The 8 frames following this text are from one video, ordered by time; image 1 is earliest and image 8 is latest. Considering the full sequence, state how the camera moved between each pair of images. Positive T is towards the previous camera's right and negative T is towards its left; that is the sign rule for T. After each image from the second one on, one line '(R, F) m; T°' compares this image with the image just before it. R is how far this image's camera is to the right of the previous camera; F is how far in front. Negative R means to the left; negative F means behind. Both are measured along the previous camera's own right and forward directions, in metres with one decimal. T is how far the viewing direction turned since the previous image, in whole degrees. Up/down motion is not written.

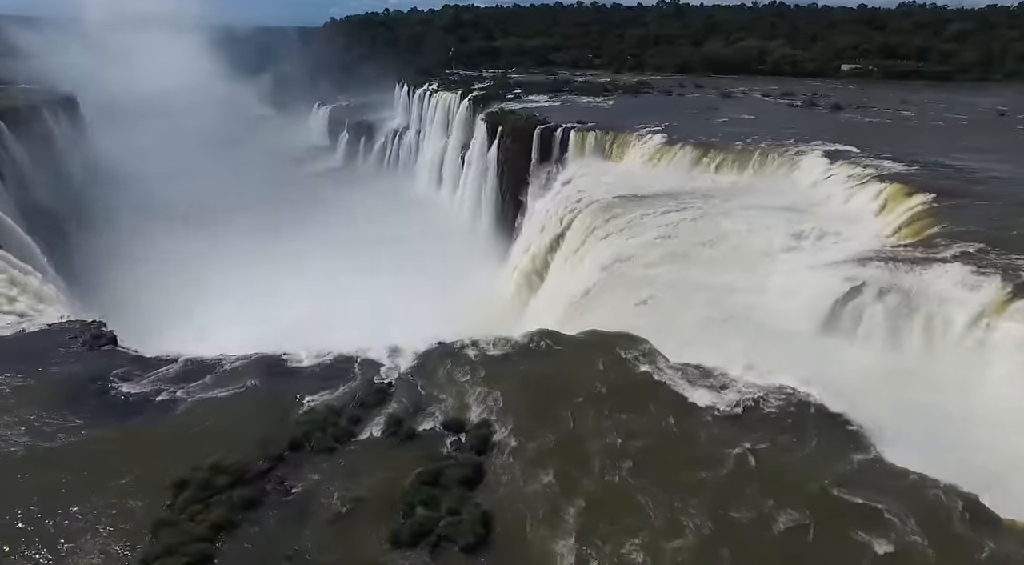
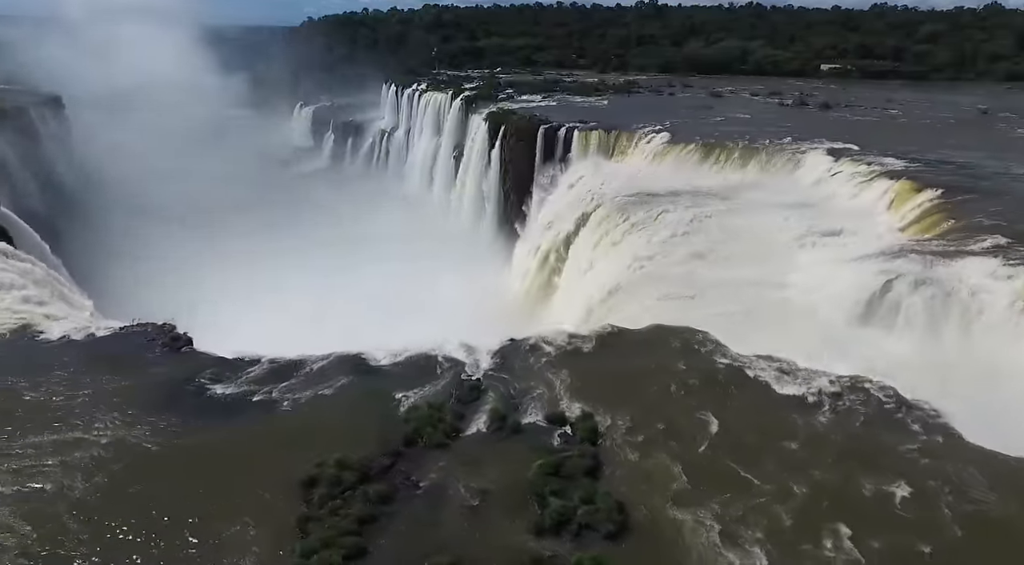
(-0.9, -0.1) m; +3°
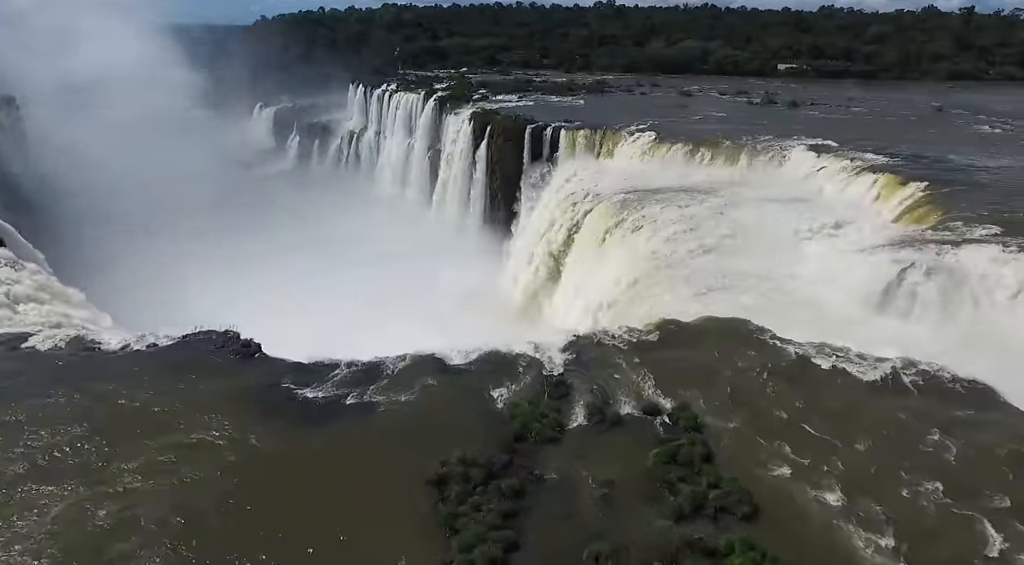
(-1.0, -0.1) m; +5°
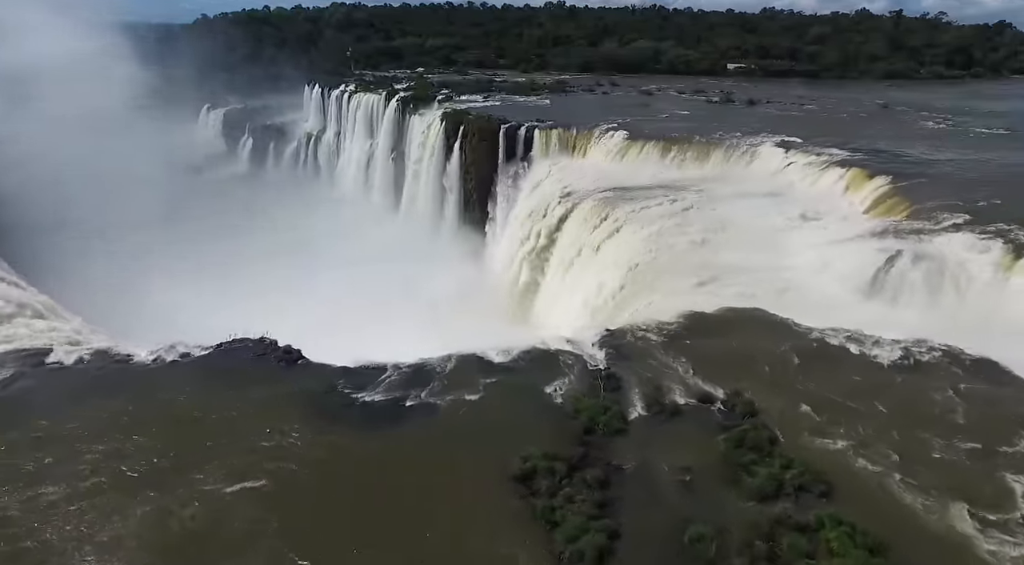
(-0.8, -0.1) m; +5°
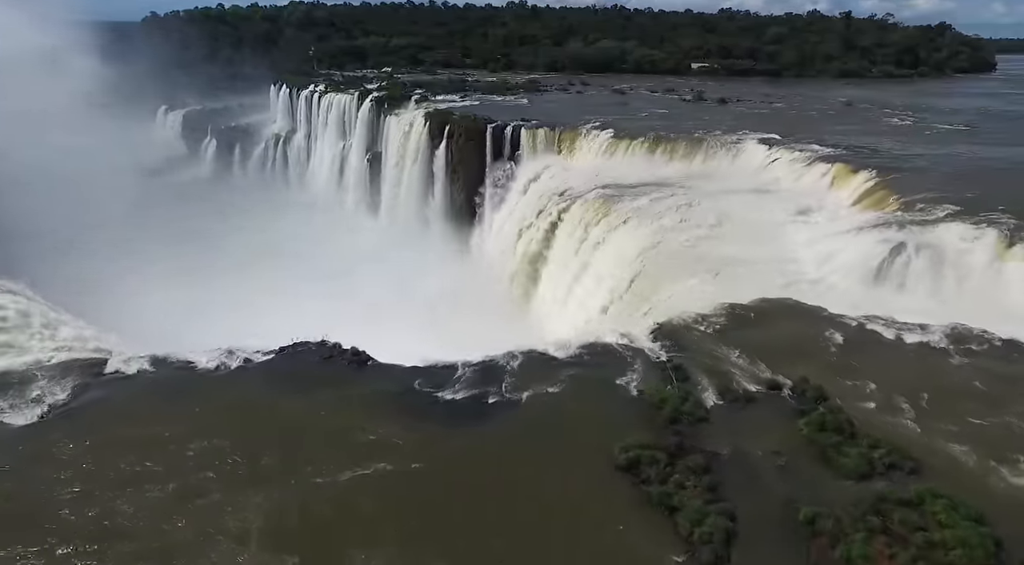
(-0.9, -0.1) m; +4°
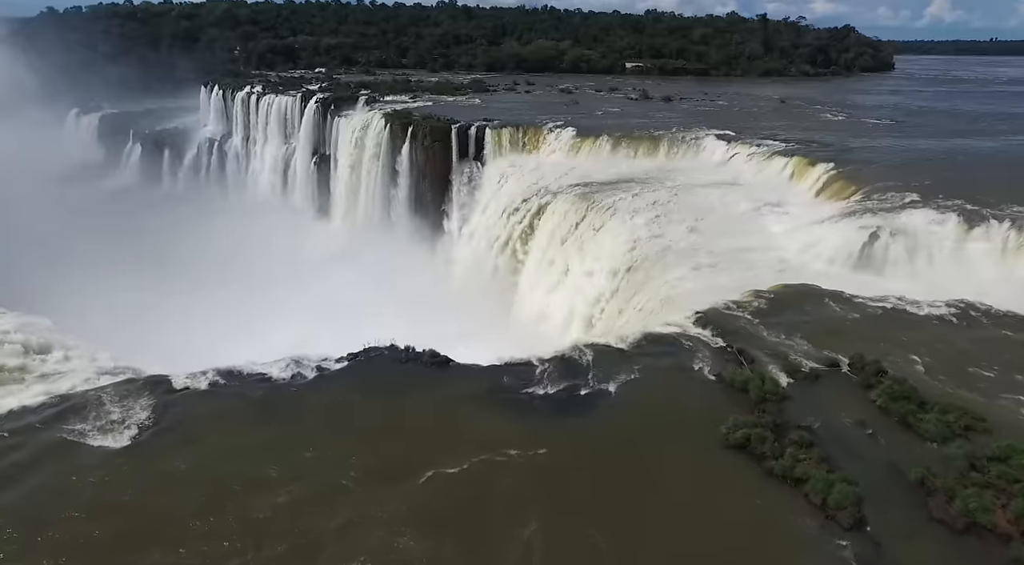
(-1.3, -0.1) m; +7°
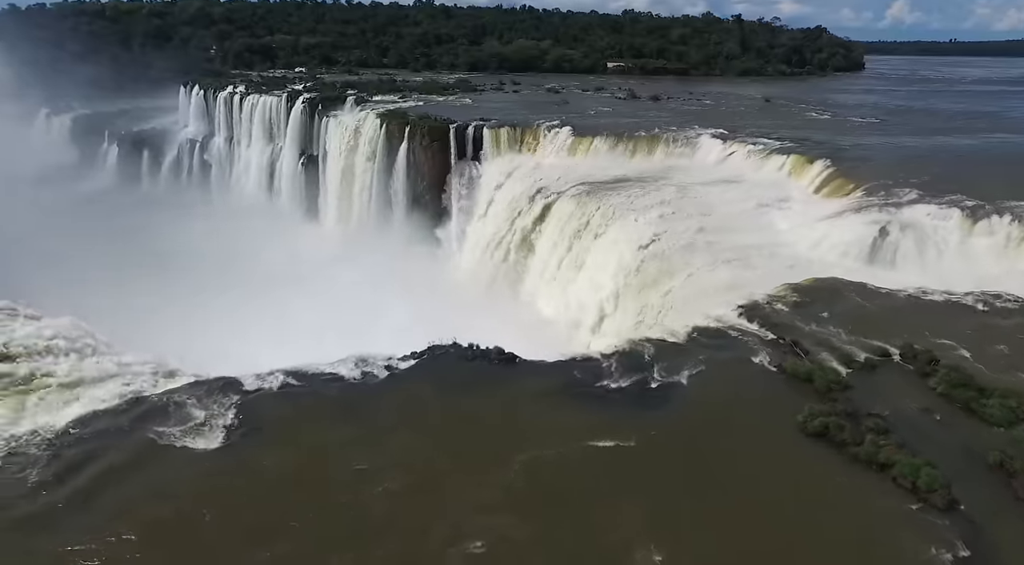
(-0.8, 0.0) m; +3°
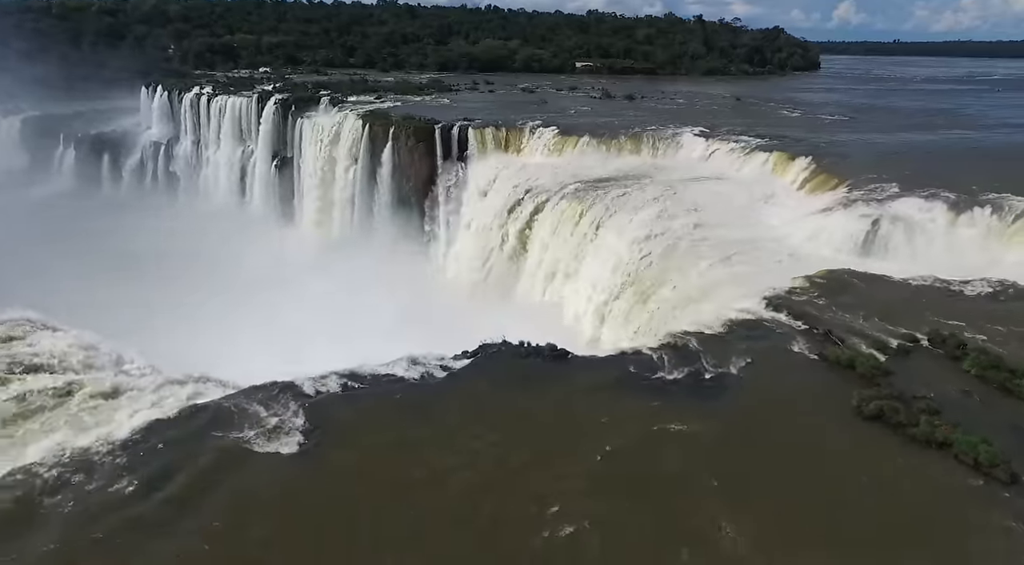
(-0.8, 0.0) m; +4°
